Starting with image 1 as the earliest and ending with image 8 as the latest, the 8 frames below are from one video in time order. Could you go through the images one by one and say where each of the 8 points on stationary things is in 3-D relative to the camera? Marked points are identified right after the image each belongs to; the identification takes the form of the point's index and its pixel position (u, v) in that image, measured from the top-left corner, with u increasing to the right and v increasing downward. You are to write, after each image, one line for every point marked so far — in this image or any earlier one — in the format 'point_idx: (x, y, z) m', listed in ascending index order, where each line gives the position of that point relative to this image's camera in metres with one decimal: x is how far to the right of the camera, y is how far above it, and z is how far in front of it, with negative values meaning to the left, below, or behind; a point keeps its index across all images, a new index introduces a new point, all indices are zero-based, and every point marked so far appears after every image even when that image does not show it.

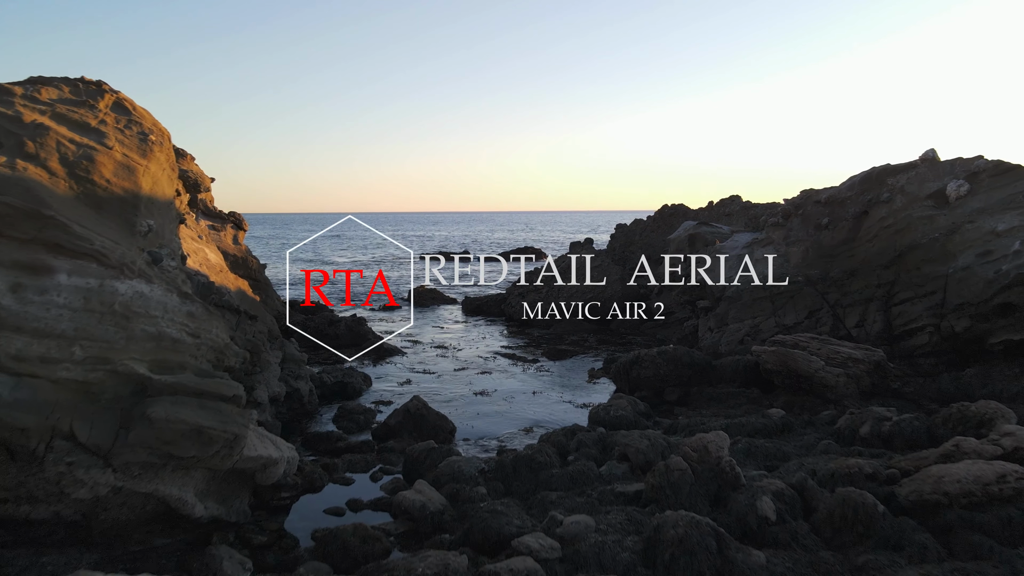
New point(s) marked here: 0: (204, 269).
0: (-4.2, +0.3, +10.1) m
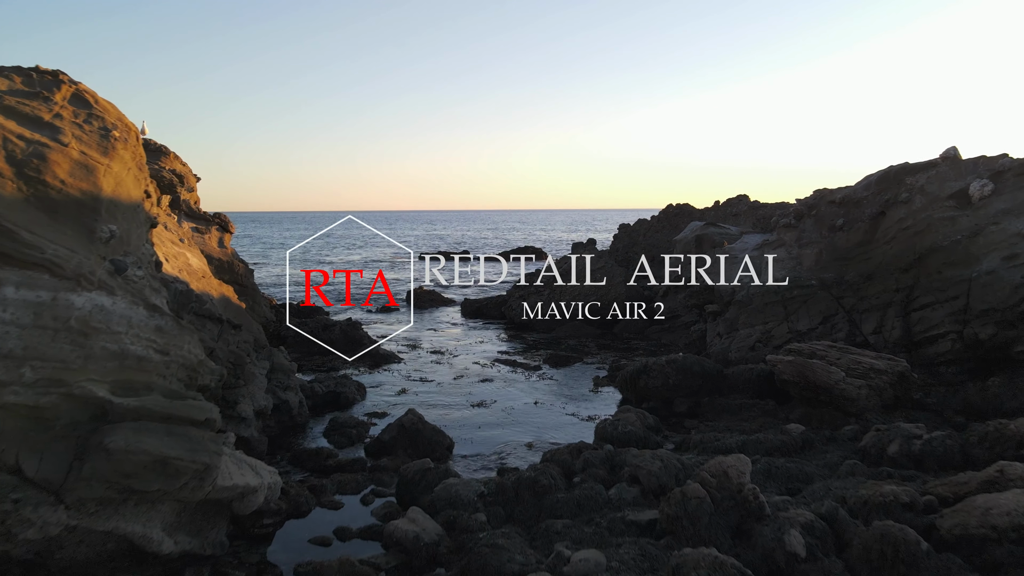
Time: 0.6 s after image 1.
0: (-4.1, +0.2, +9.4) m
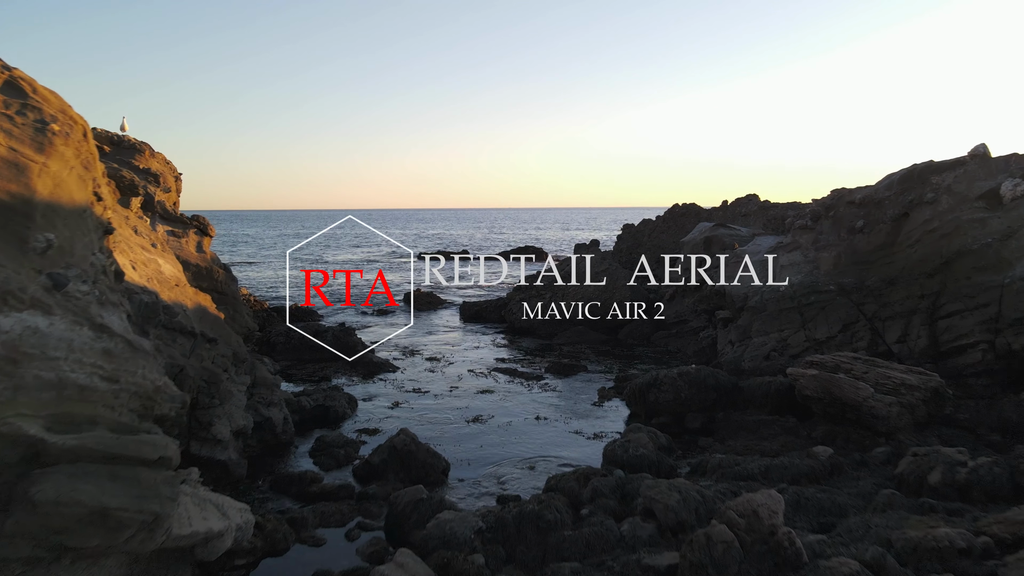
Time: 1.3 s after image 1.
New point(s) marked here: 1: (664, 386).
0: (-4.1, 0.0, +8.6) m
1: (+2.4, -1.5, +11.7) m
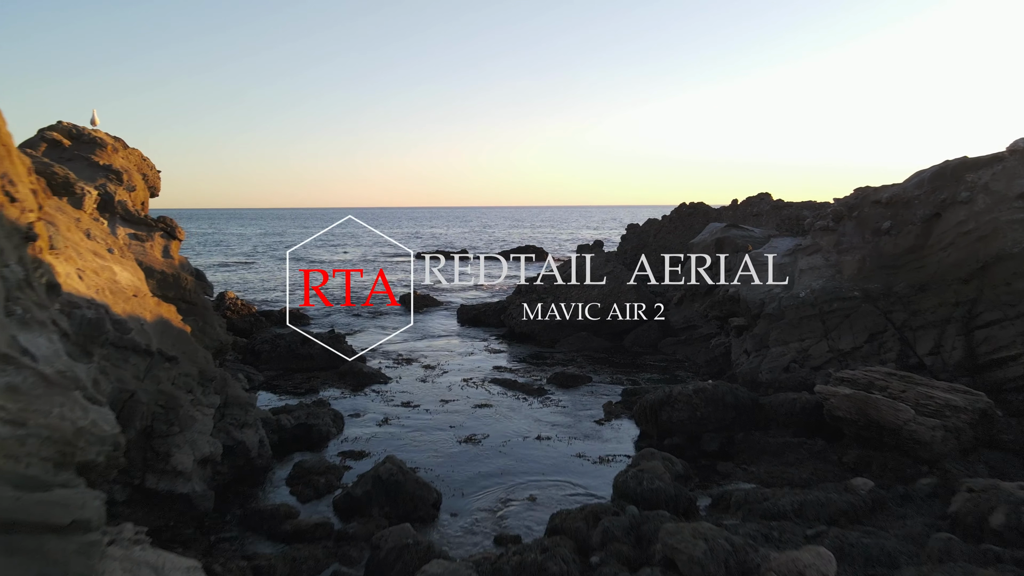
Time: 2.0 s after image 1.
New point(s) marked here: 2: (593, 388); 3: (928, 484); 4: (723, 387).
0: (-4.1, -0.1, +7.6) m
1: (+2.4, -1.7, +10.6) m
2: (+1.5, -1.9, +14.1) m
3: (+4.4, -2.1, +8.0) m
4: (+3.0, -1.4, +10.7) m
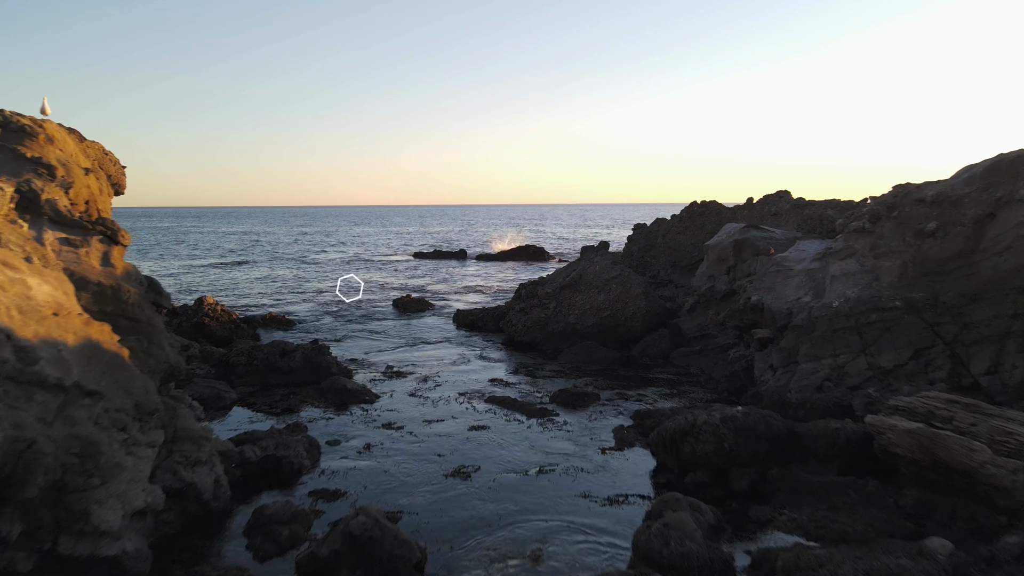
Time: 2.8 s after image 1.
0: (-4.2, -0.2, +6.2) m
1: (+2.4, -1.8, +9.2) m
2: (+1.5, -2.0, +12.7) m
3: (+4.4, -2.2, +6.5) m
4: (+3.0, -1.6, +9.3) m
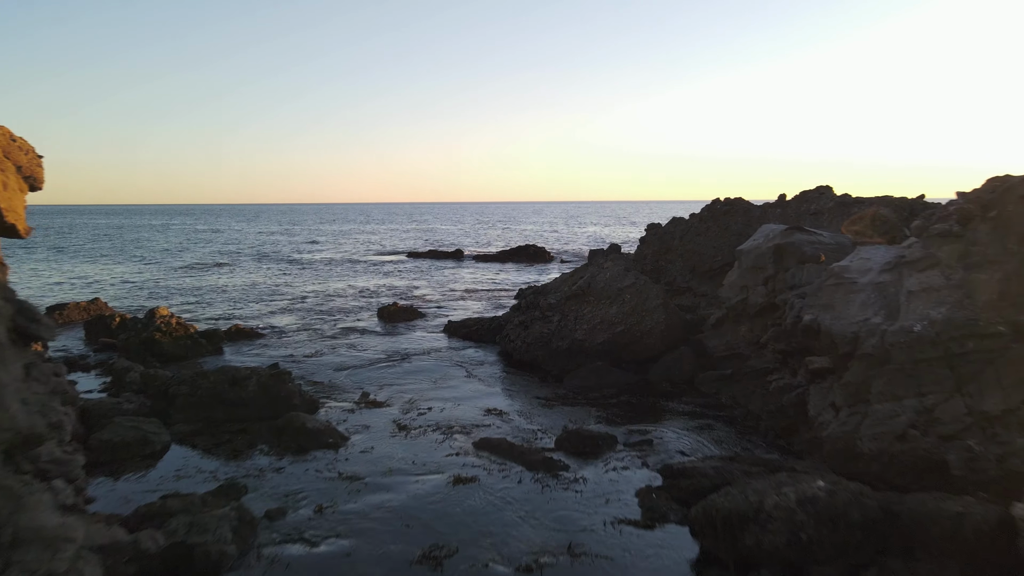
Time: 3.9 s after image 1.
0: (-4.2, -0.5, +3.6) m
1: (+2.3, -2.1, +6.7) m
2: (+1.5, -2.3, +10.2) m
3: (+4.4, -2.5, +4.0) m
4: (+3.0, -1.8, +6.7) m
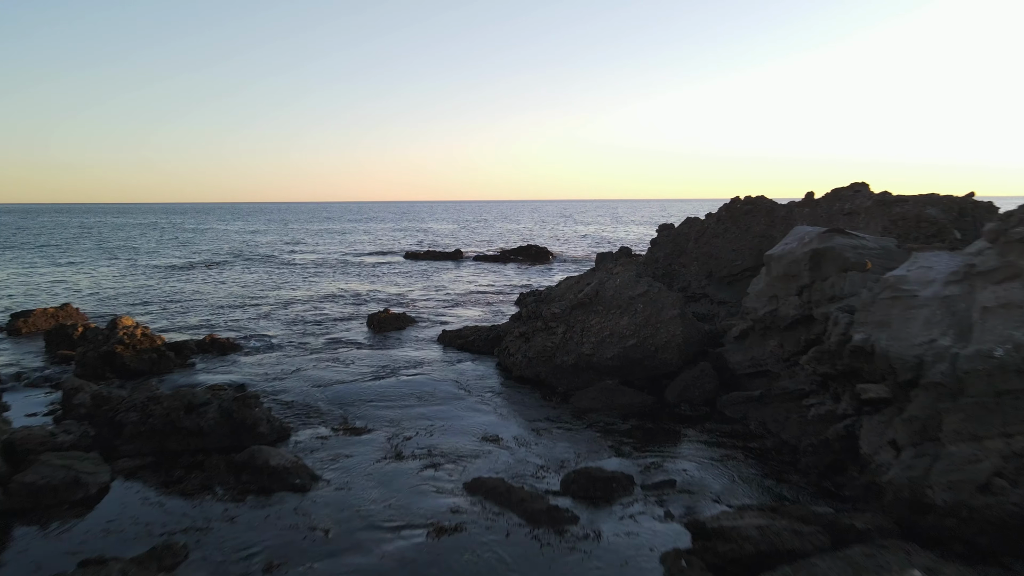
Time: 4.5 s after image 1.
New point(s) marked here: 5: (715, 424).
0: (-4.2, -0.7, +2.0) m
1: (+2.3, -2.2, +5.1) m
2: (+1.5, -2.5, +8.5) m
3: (+4.3, -2.7, +2.4) m
4: (+2.9, -2.0, +5.1) m
5: (+3.3, -2.2, +12.2) m
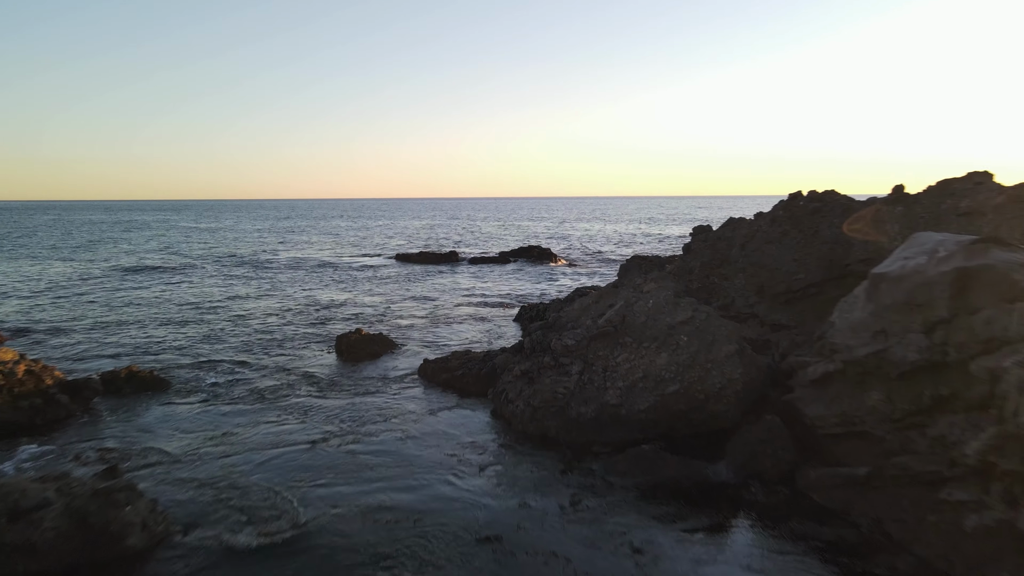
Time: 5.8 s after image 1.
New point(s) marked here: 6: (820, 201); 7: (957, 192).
0: (-4.3, -1.1, -1.7) m
1: (+2.3, -2.6, +1.4) m
2: (+1.4, -2.9, +4.8) m
3: (+4.3, -3.1, -1.3) m
4: (+2.9, -2.4, +1.4) m
5: (+3.3, -2.5, +8.5) m
6: (+5.5, +1.6, +13.4) m
7: (+6.6, +1.4, +11.2) m
